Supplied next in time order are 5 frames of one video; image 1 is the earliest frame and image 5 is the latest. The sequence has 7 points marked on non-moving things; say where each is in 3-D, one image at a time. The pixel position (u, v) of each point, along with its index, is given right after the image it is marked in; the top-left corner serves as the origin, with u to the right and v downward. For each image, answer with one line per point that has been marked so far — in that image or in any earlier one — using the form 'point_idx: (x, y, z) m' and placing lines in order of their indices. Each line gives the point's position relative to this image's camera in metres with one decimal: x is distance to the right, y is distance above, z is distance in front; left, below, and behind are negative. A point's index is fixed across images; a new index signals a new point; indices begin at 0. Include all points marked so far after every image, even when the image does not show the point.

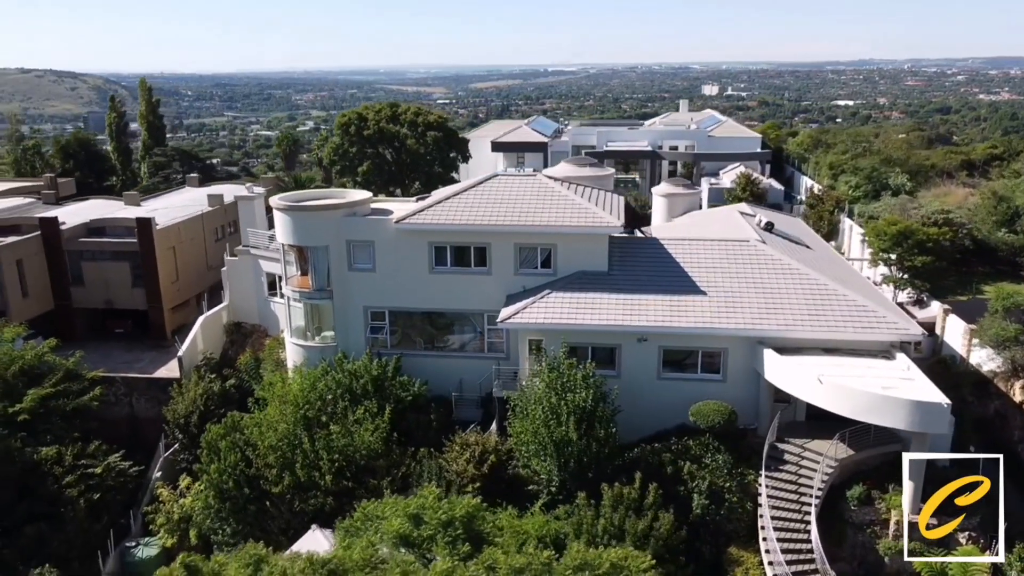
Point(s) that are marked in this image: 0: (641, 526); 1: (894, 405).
0: (+2.9, -5.4, +18.6) m
1: (+8.6, -2.7, +18.4) m
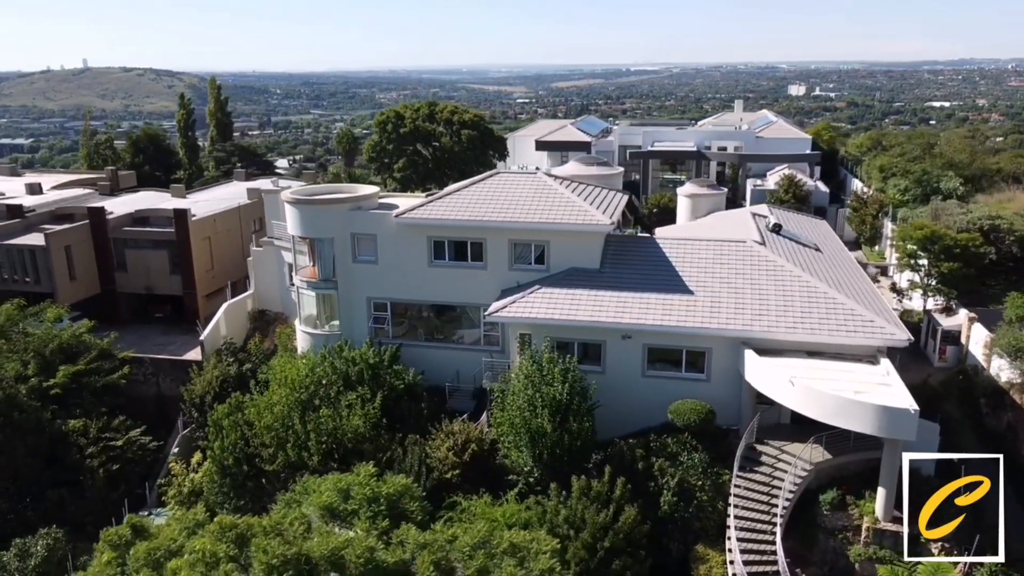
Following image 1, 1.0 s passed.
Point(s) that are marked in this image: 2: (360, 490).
0: (+2.1, -5.3, +18.9) m
1: (+7.8, -2.7, +18.2) m
2: (-2.7, -3.5, +14.0) m
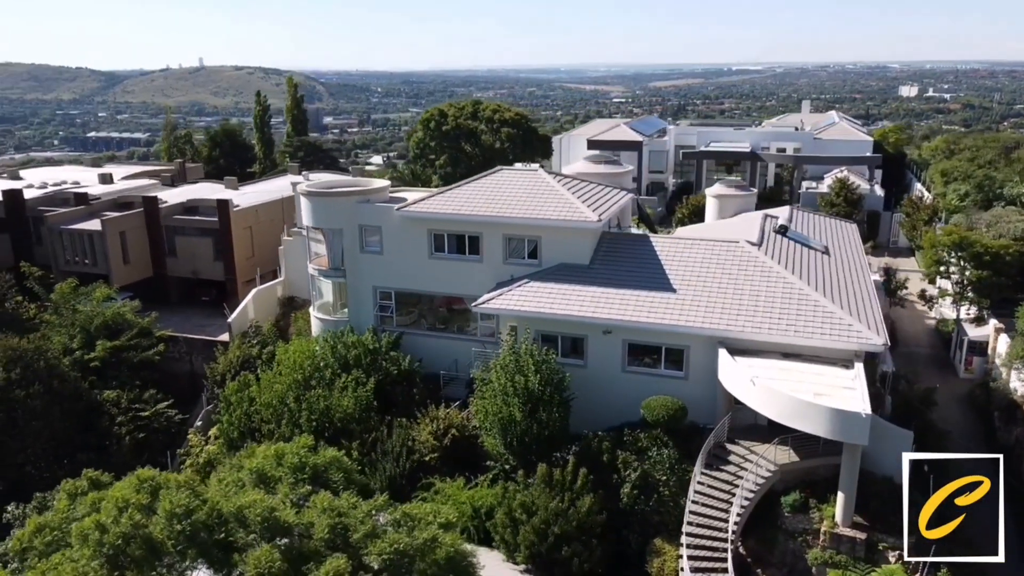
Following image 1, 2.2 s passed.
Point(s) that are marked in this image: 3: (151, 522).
0: (+1.0, -5.1, +19.5) m
1: (+6.7, -2.7, +18.1) m
2: (-4.1, -3.2, +15.1) m
3: (-5.5, -3.6, +12.5) m
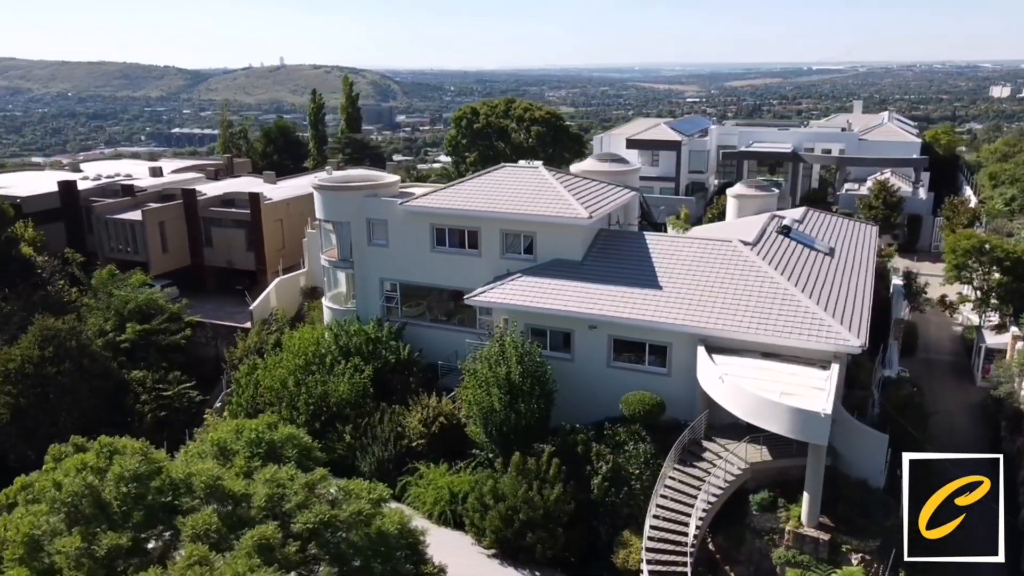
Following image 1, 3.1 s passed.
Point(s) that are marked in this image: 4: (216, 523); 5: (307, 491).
0: (+0.3, -5.0, +20.0) m
1: (+5.9, -2.7, +18.2) m
2: (-5.2, -2.9, +16.1) m
3: (-6.8, -3.3, +13.6) m
4: (-4.7, -3.7, +13.0) m
5: (-3.6, -3.6, +14.3) m
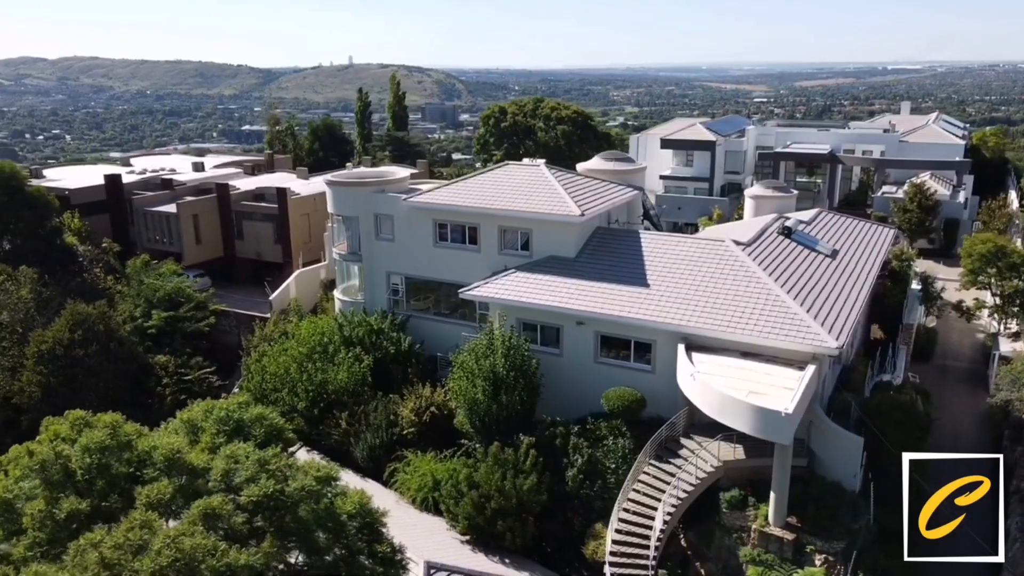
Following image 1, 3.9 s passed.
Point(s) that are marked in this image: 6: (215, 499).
0: (-0.4, -4.8, +20.5) m
1: (+5.2, -2.7, +18.3) m
2: (-6.1, -2.6, +17.1) m
3: (-7.9, -3.0, +14.7) m
4: (-5.8, -3.5, +14.0) m
5: (-4.6, -3.3, +15.1) m
6: (-5.0, -3.6, +13.8) m
